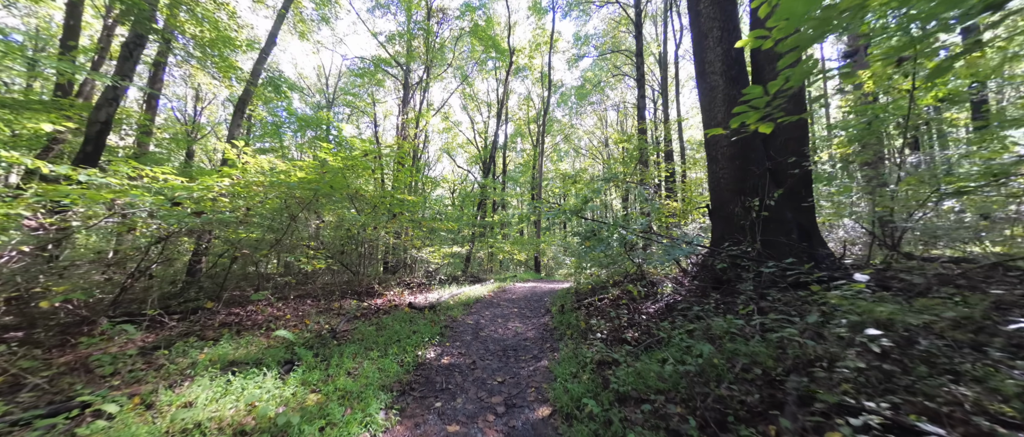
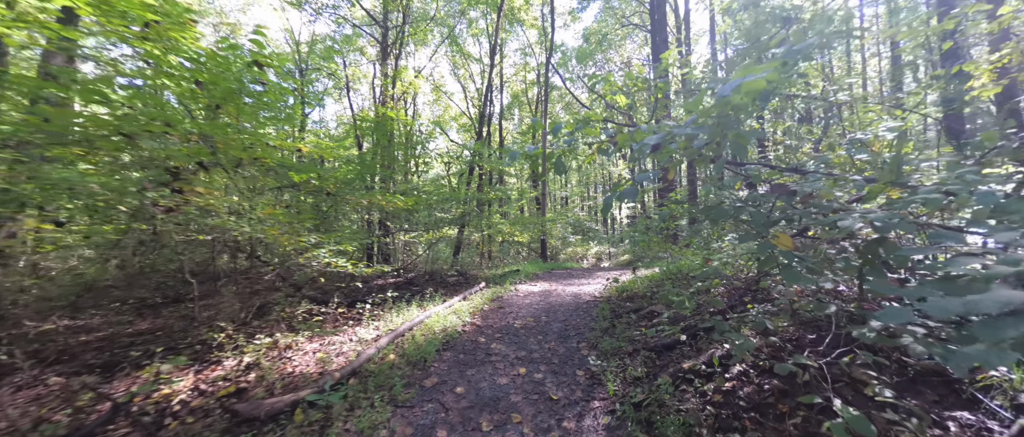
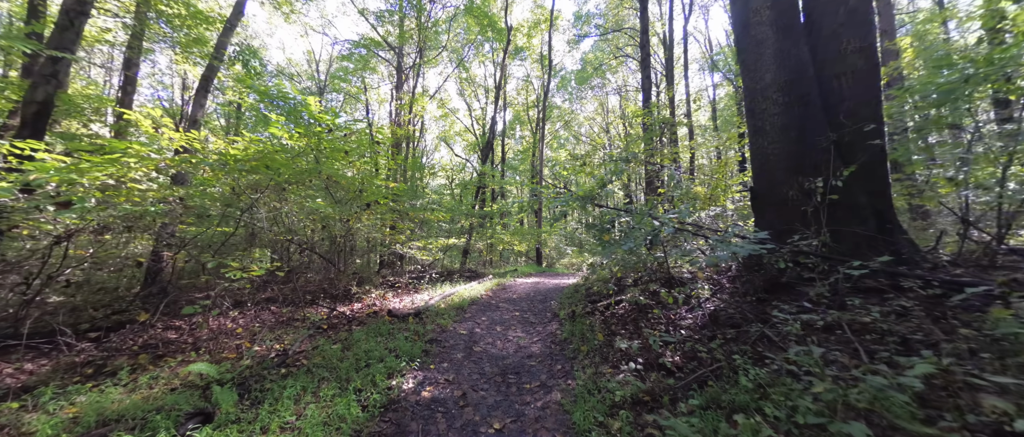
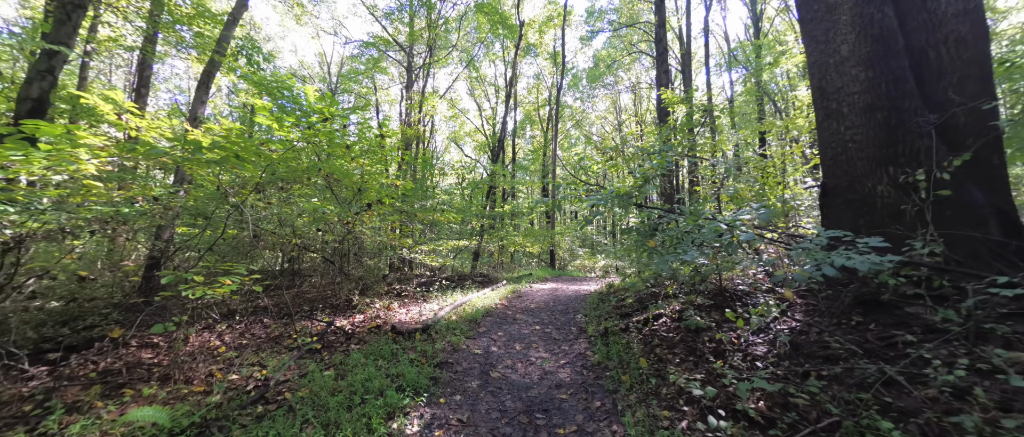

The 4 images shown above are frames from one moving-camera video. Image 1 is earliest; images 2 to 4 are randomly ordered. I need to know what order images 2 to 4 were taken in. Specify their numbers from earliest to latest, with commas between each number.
3, 4, 2
